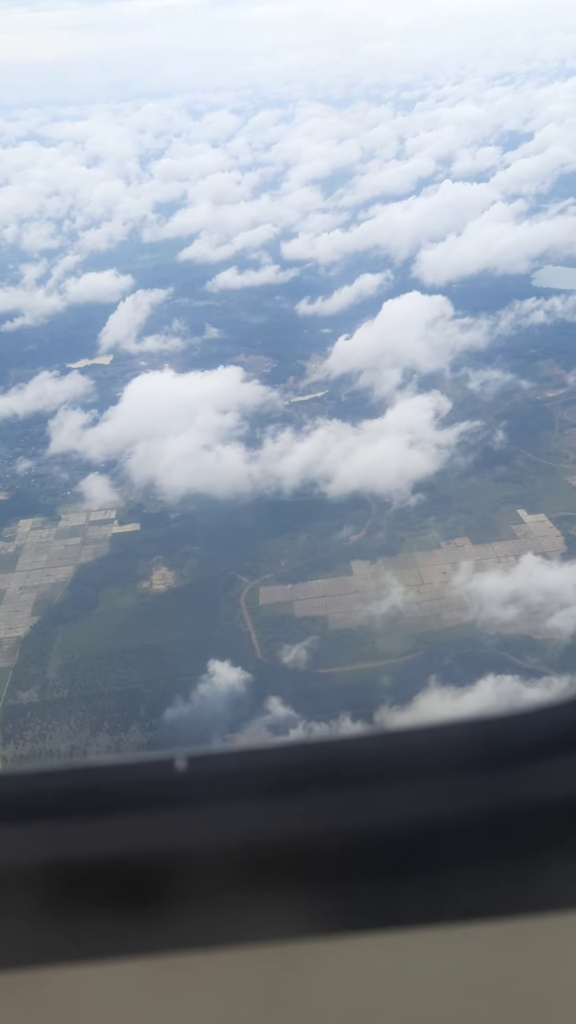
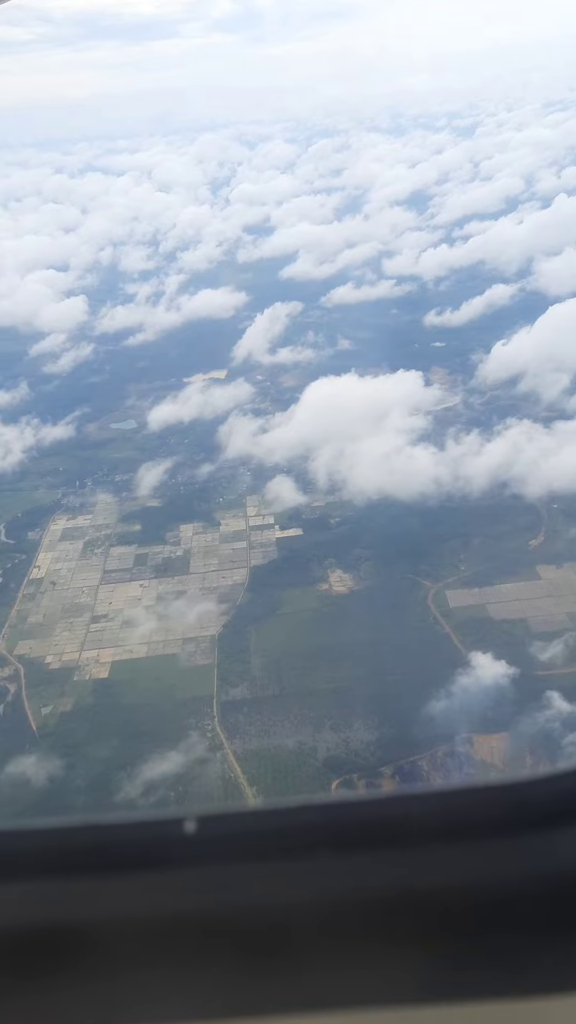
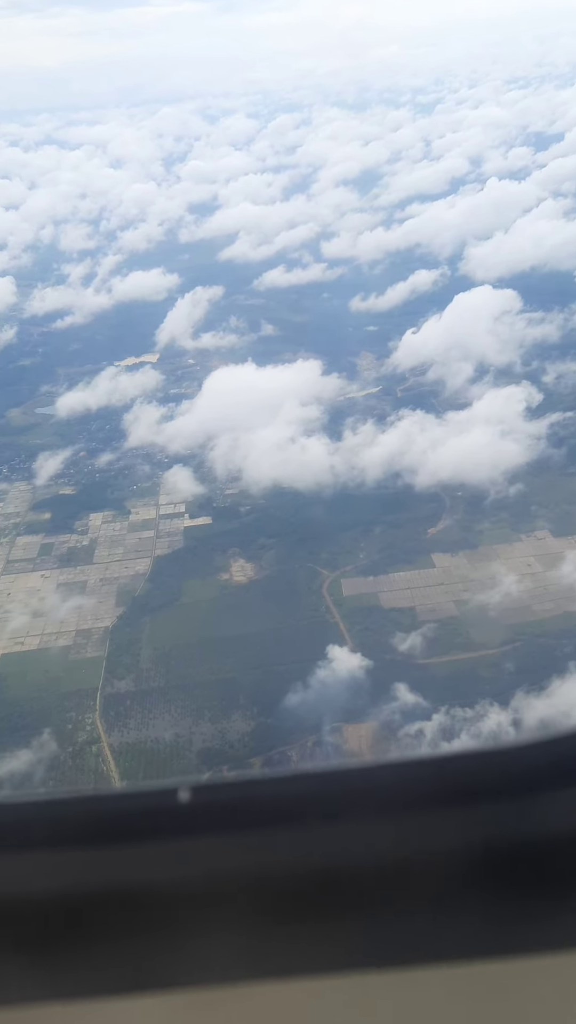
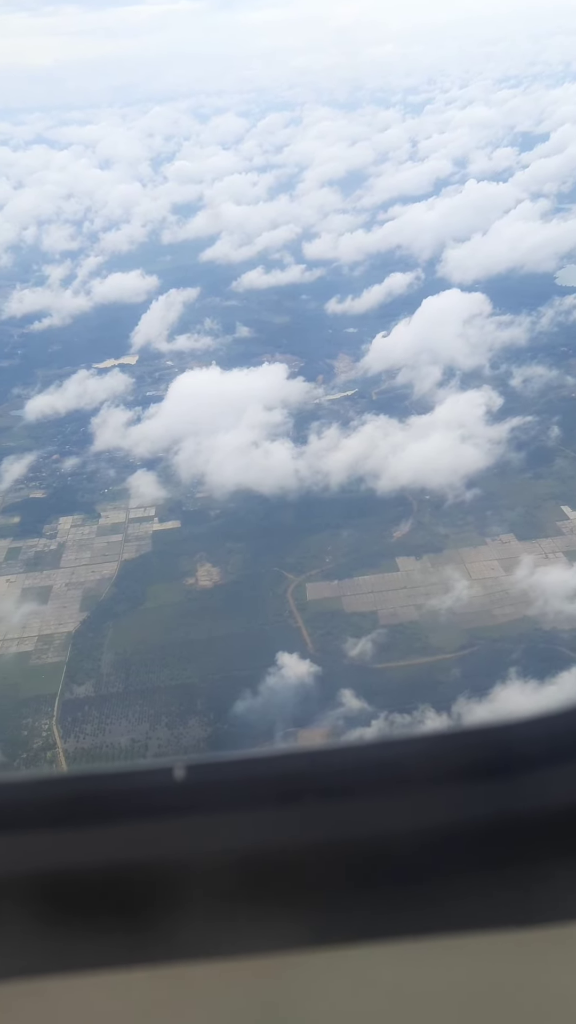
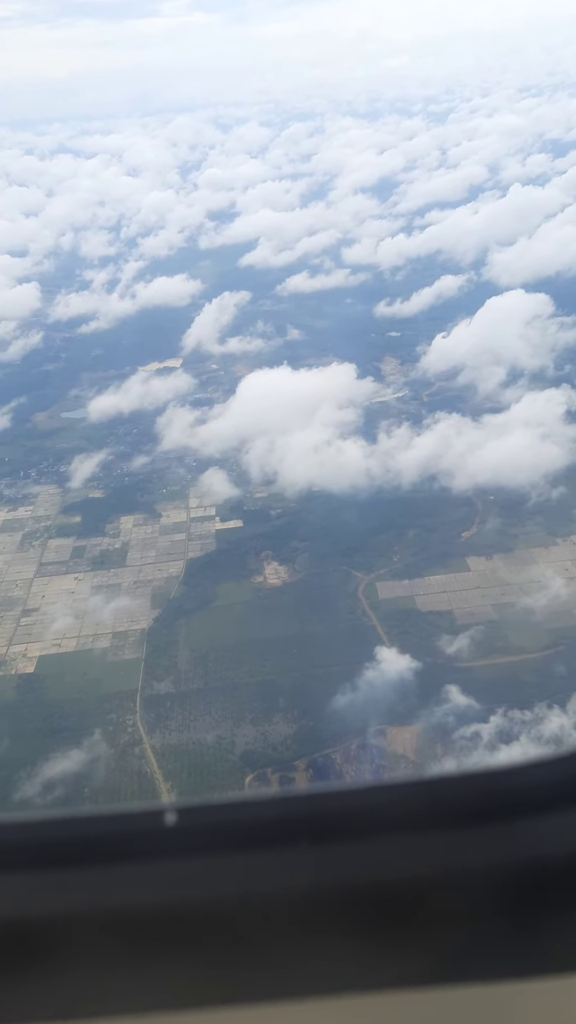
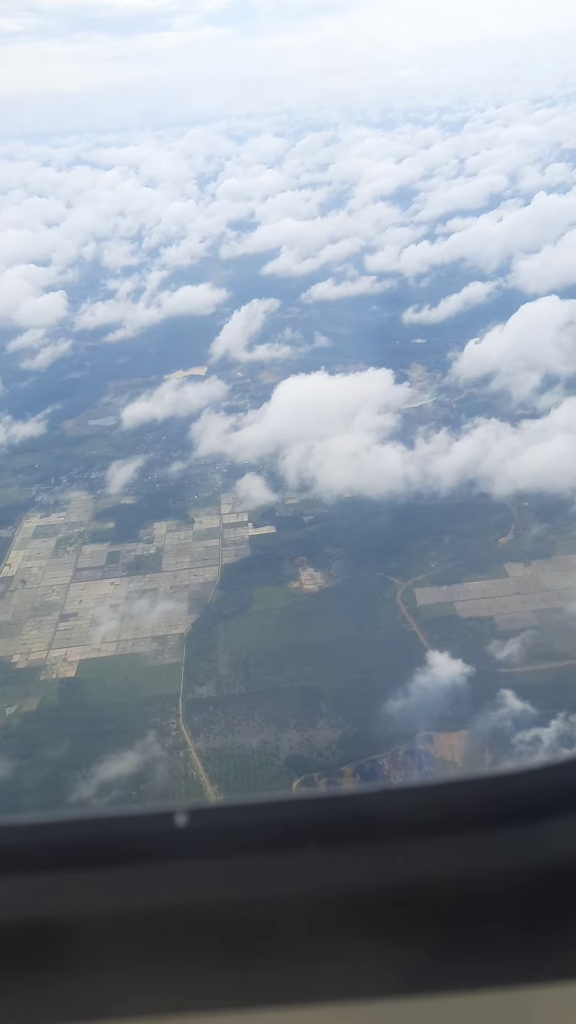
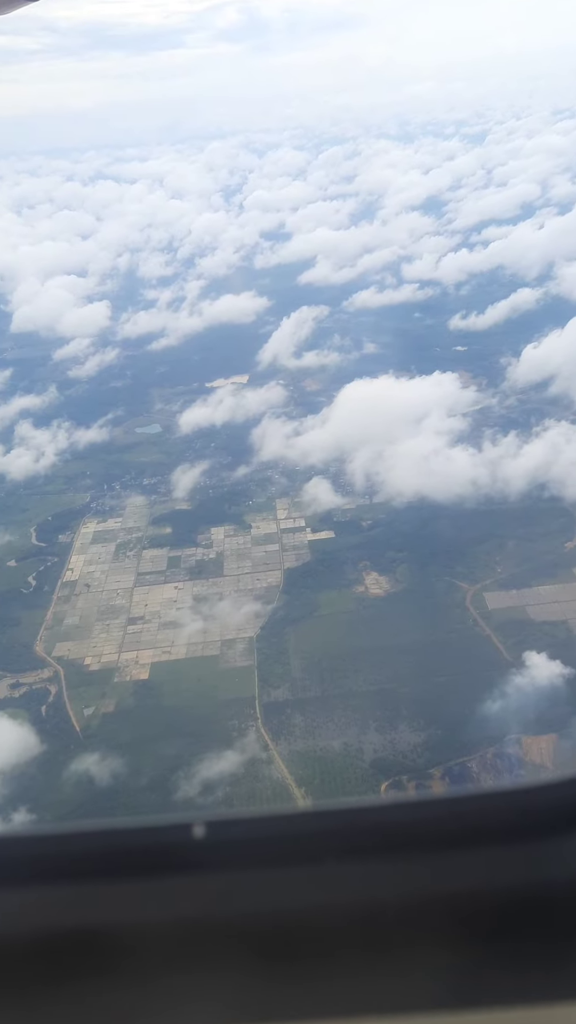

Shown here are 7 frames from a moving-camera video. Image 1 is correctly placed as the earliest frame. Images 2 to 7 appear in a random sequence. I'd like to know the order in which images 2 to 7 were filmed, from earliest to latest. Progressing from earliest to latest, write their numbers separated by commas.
4, 3, 5, 6, 2, 7
